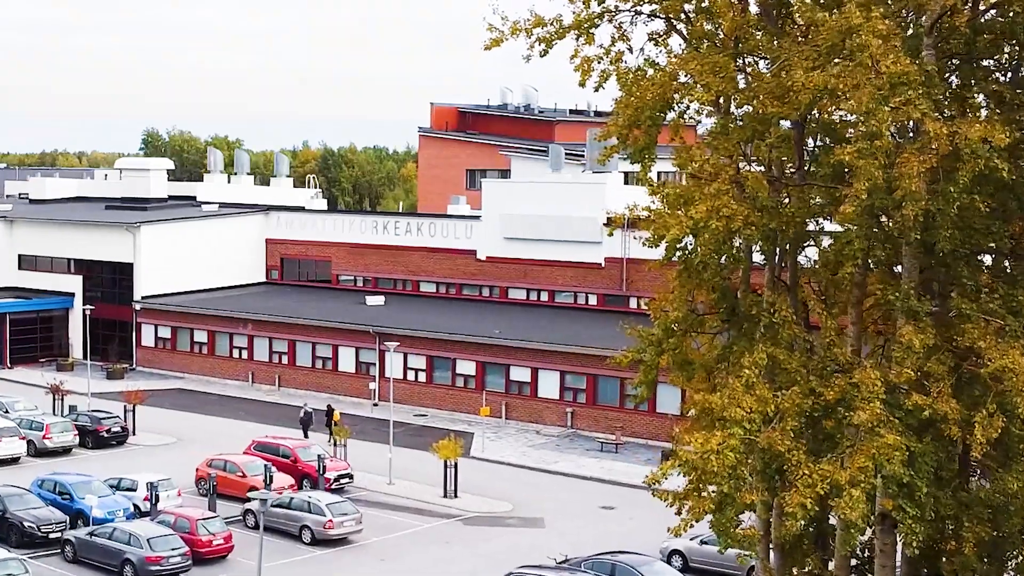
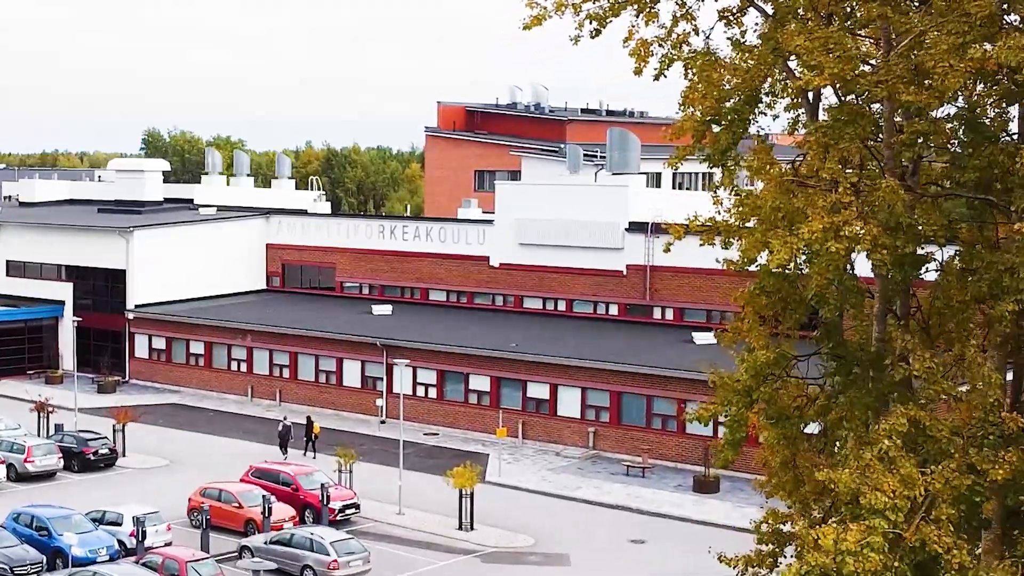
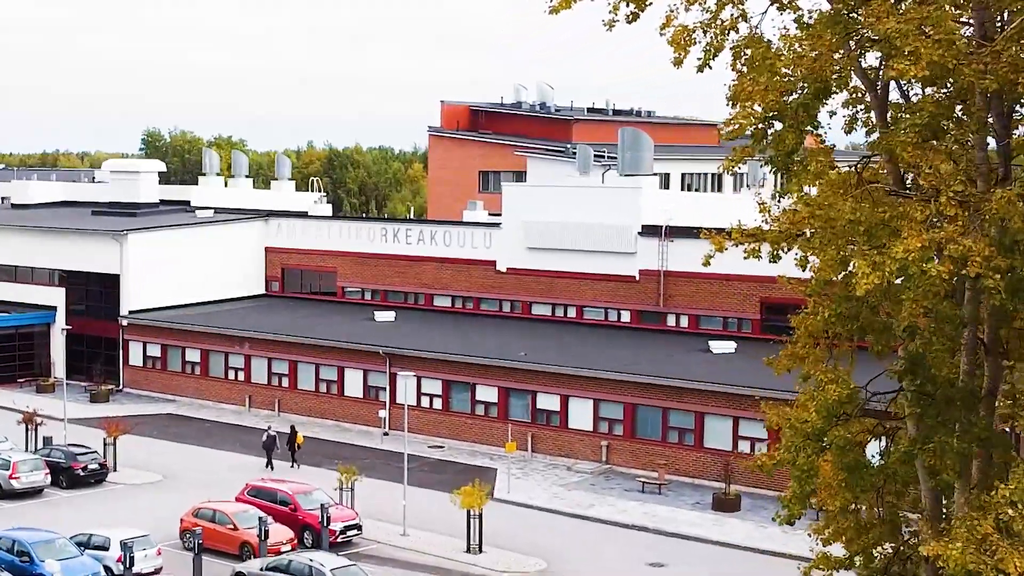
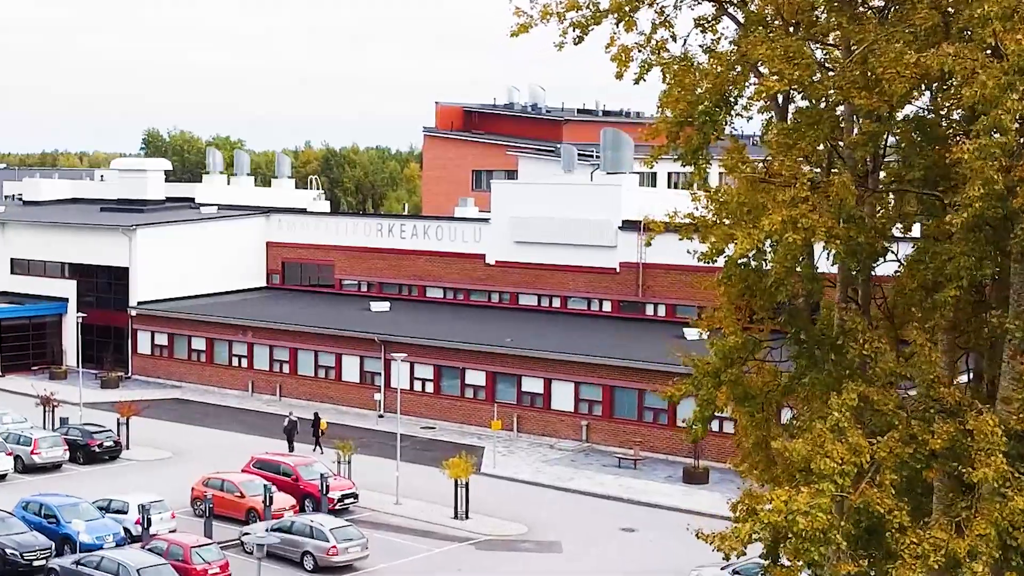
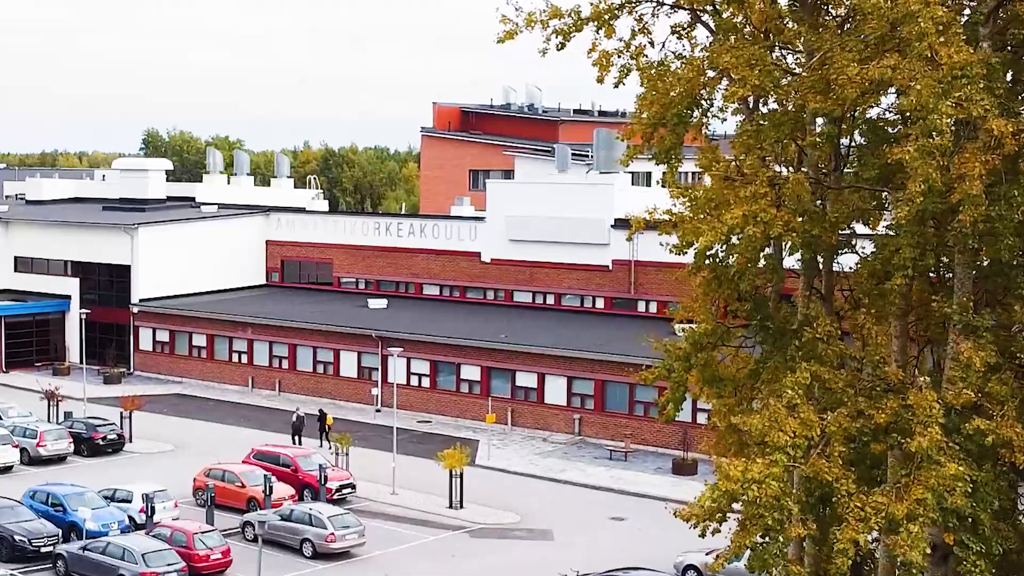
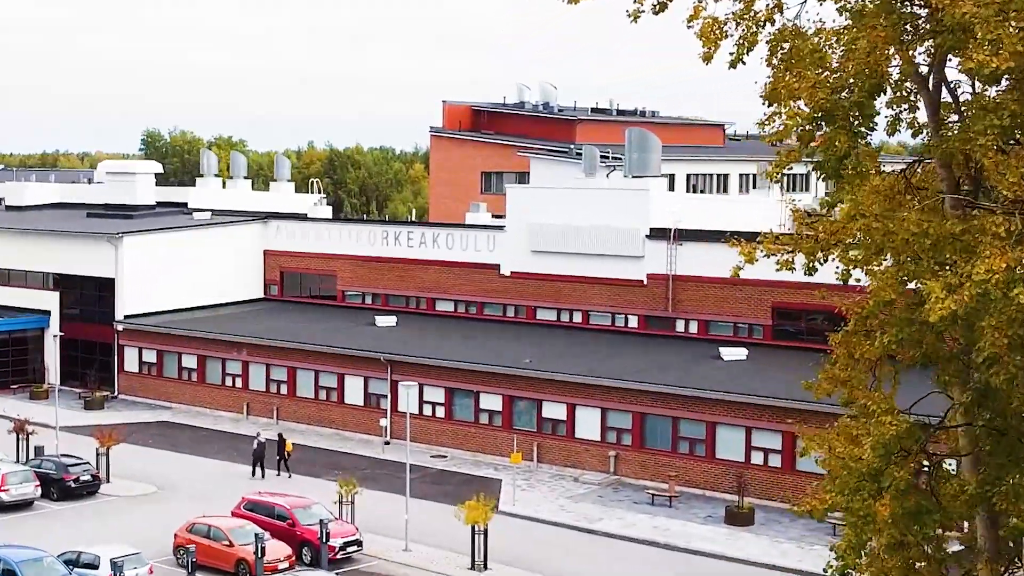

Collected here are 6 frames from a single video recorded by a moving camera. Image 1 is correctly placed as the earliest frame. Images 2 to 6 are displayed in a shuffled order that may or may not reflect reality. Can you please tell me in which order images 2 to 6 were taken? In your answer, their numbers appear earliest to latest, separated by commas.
5, 4, 2, 3, 6
